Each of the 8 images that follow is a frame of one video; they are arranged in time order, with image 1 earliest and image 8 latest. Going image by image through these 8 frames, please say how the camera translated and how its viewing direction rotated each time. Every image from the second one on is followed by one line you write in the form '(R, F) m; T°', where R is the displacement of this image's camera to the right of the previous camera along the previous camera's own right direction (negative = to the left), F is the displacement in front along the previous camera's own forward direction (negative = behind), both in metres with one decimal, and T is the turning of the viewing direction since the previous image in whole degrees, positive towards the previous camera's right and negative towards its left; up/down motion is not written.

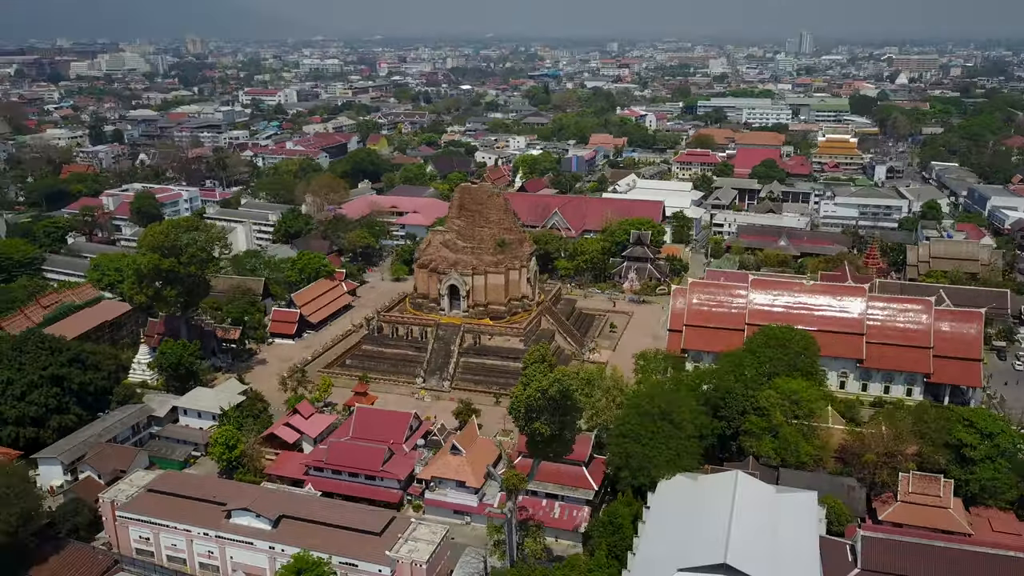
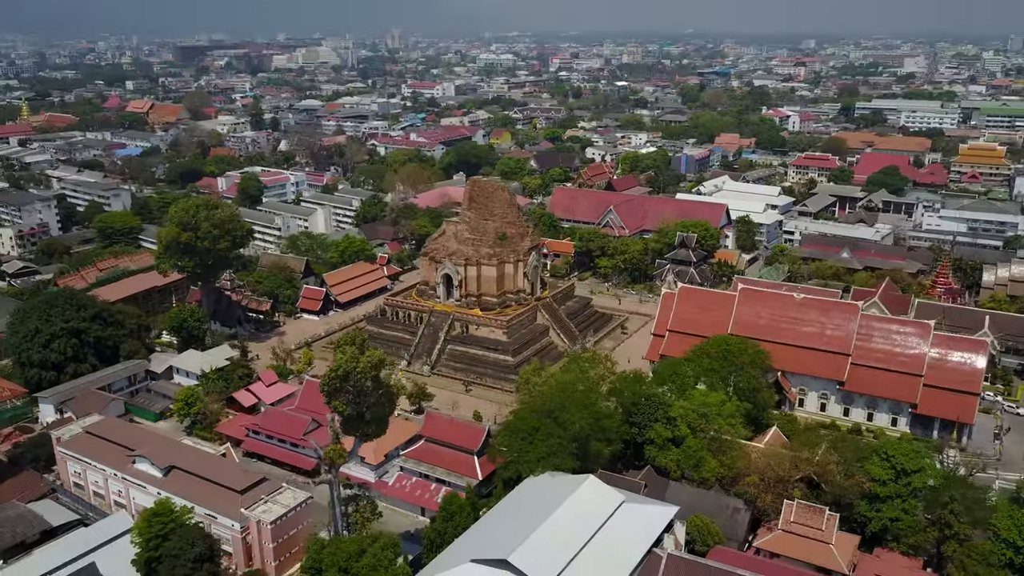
(+5.9, +0.3) m; -13°
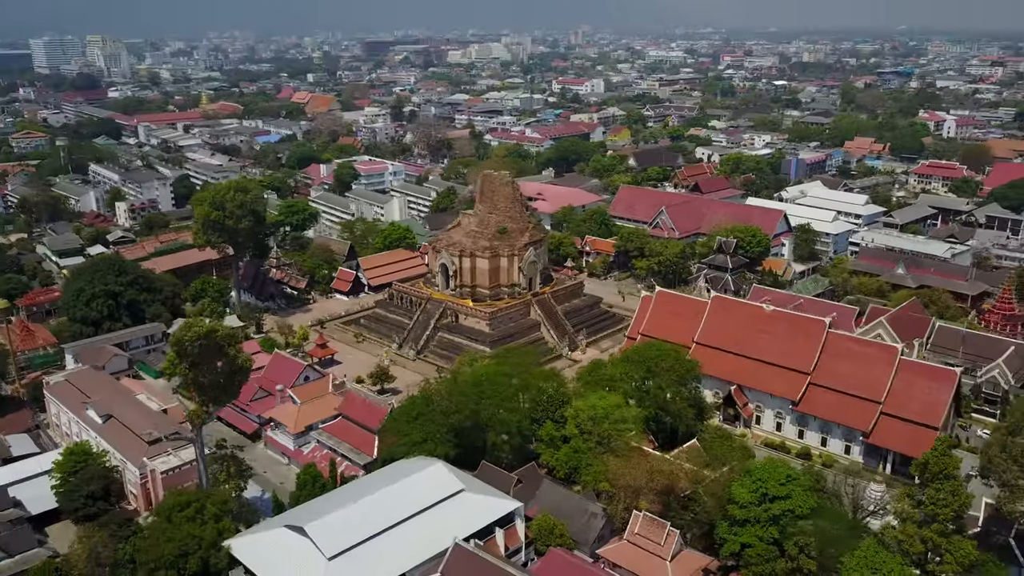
(+5.9, +0.3) m; -12°
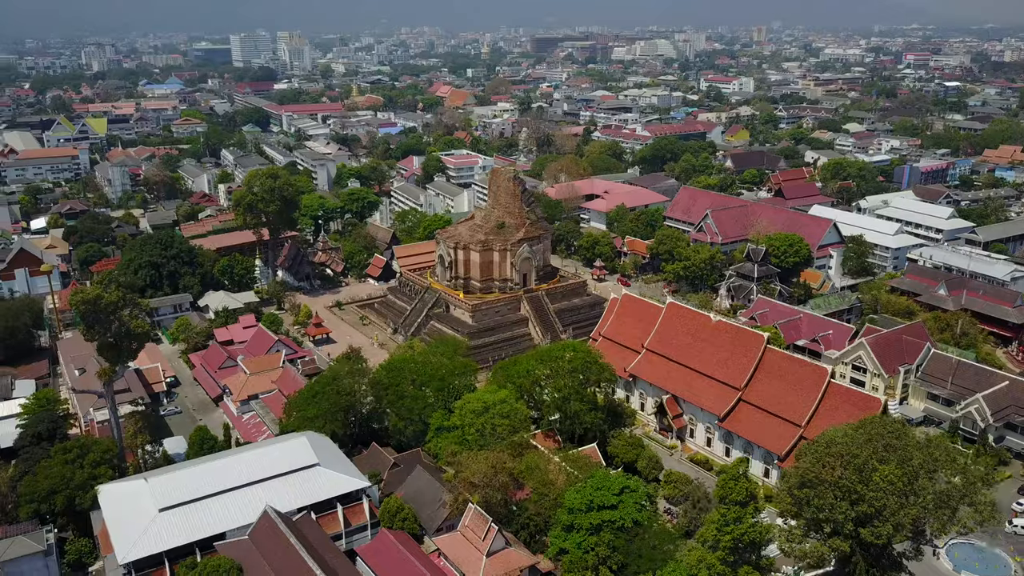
(+5.9, +0.3) m; -12°
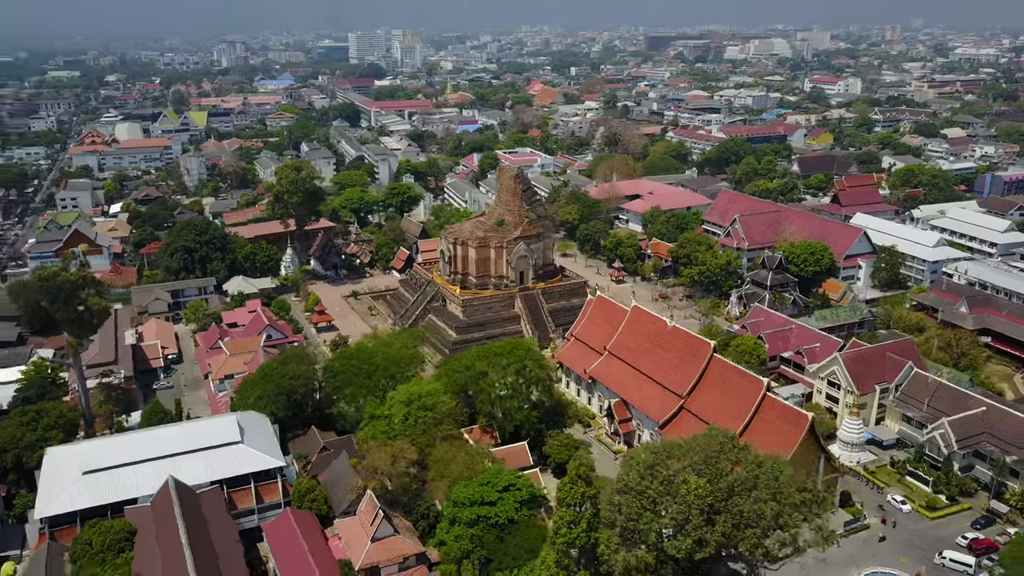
(+3.9, +0.1) m; -8°
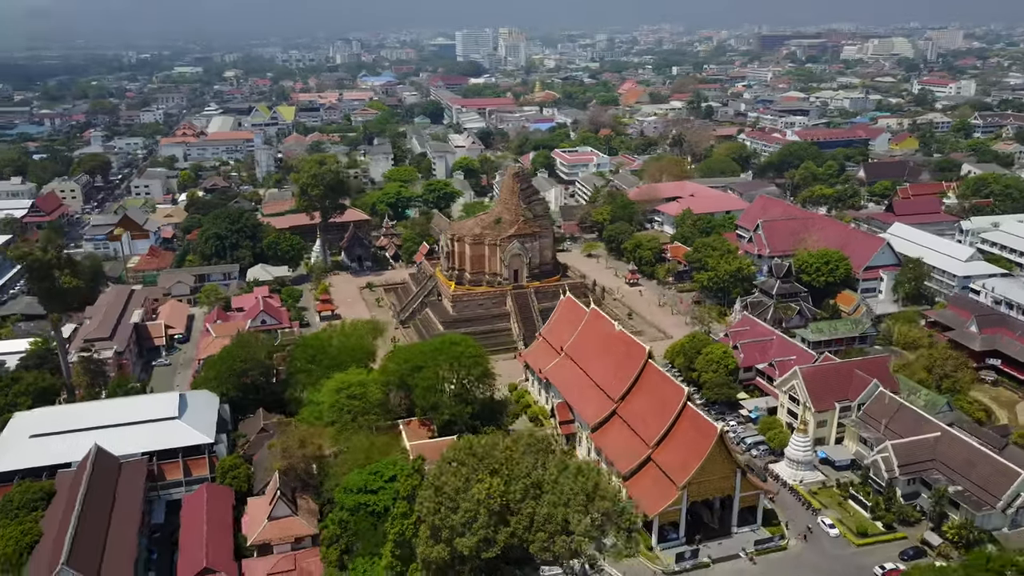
(+3.9, +0.1) m; -8°
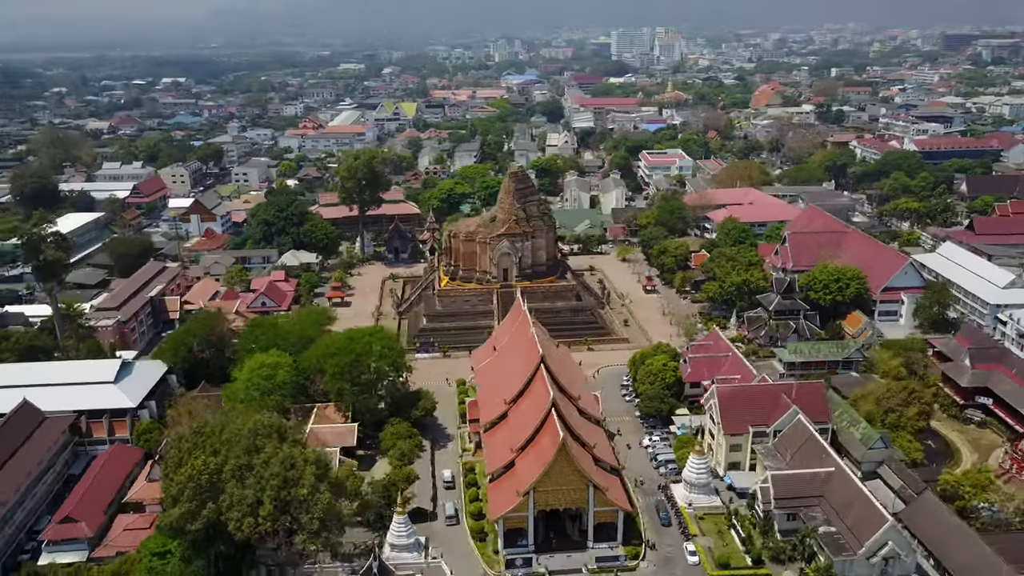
(+5.9, +0.4) m; -11°
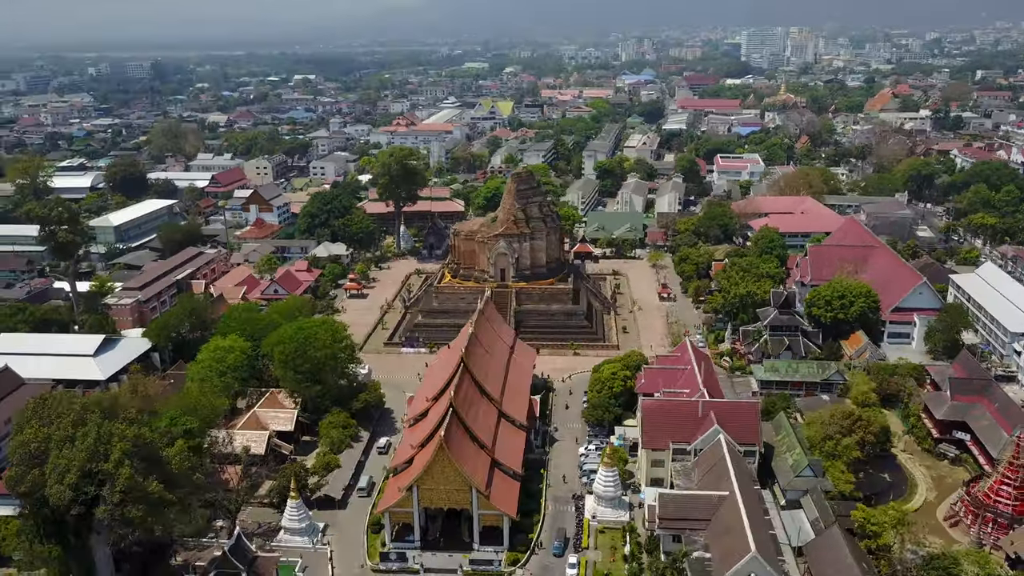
(+4.6, +0.3) m; -9°
